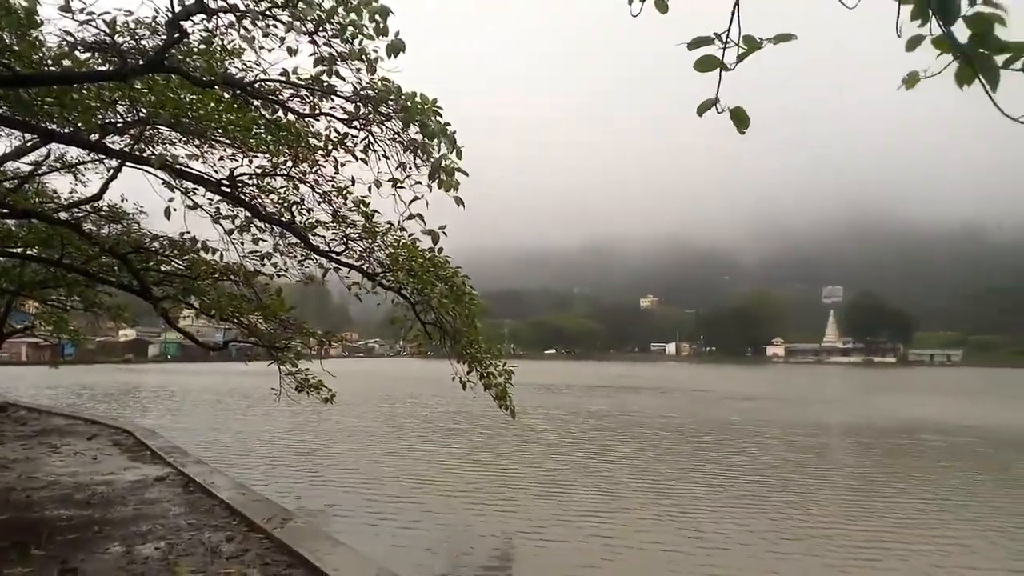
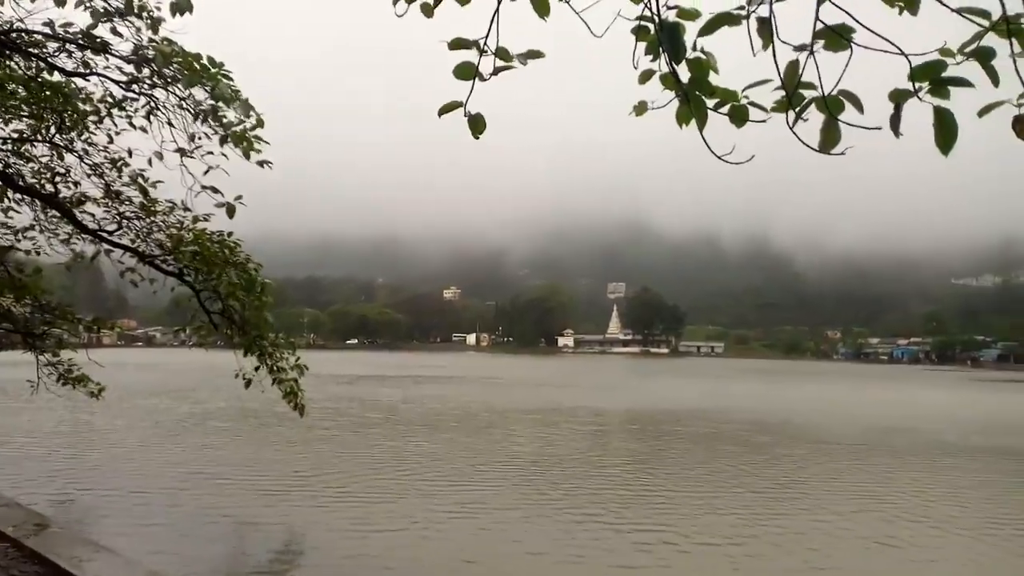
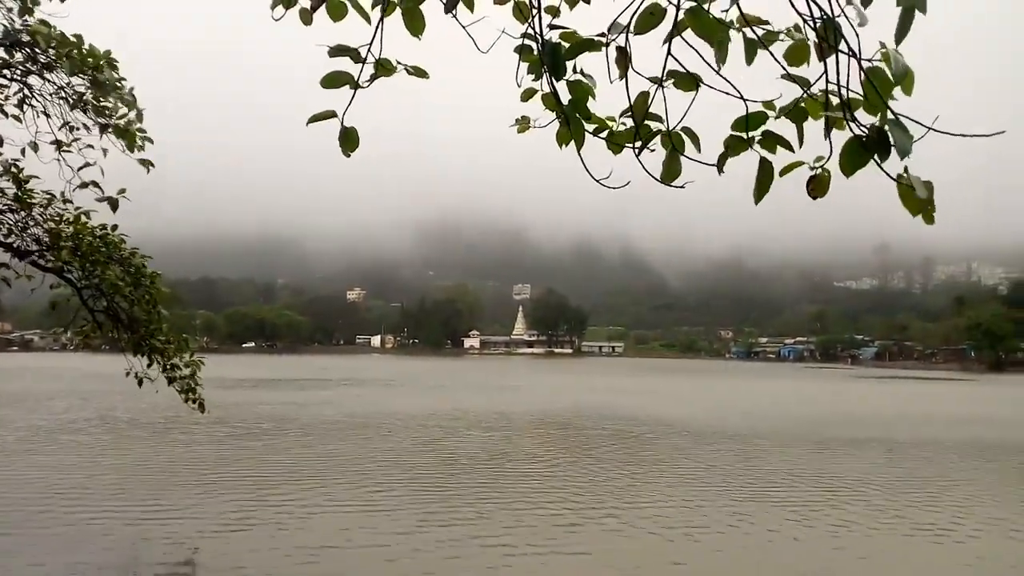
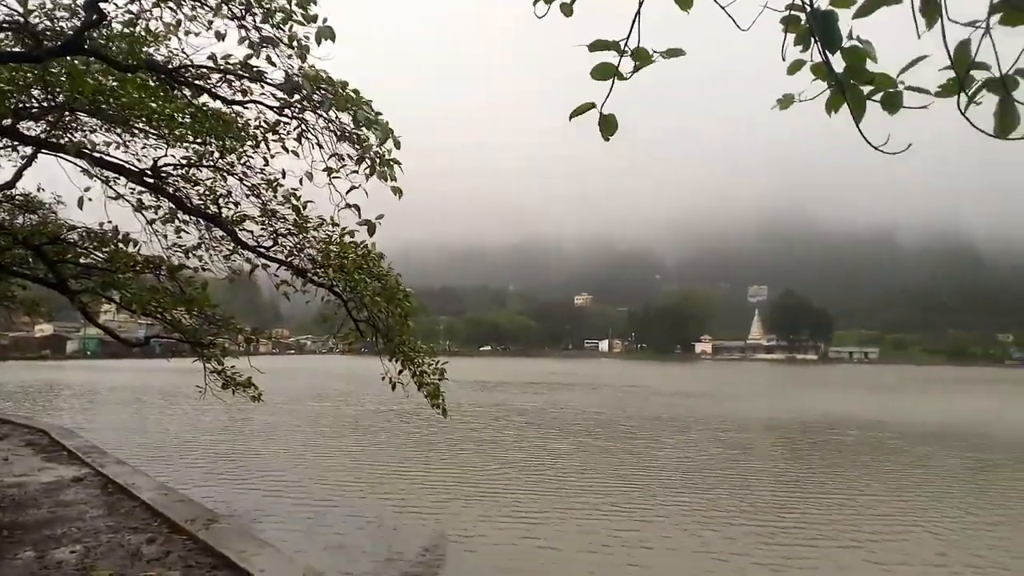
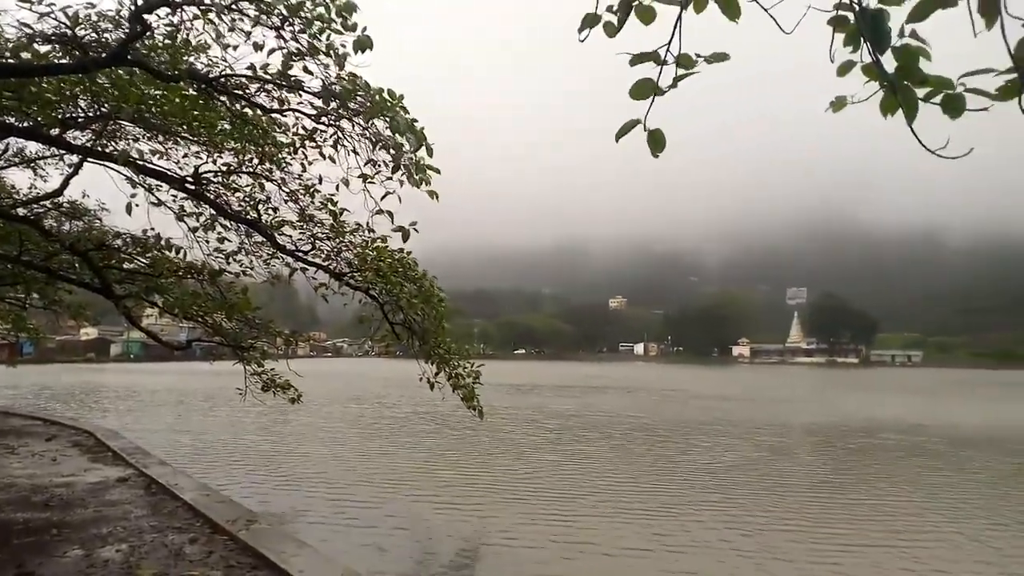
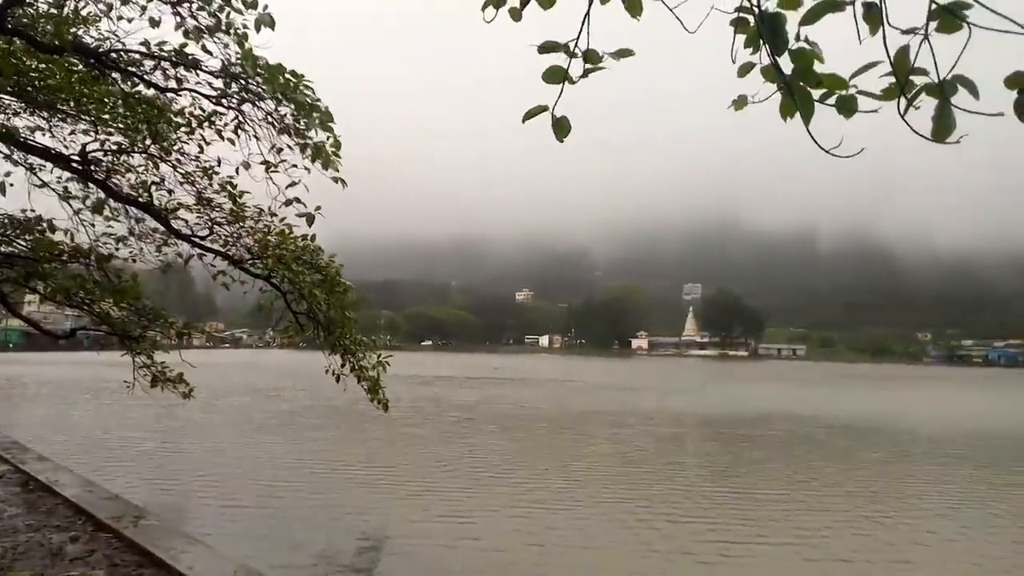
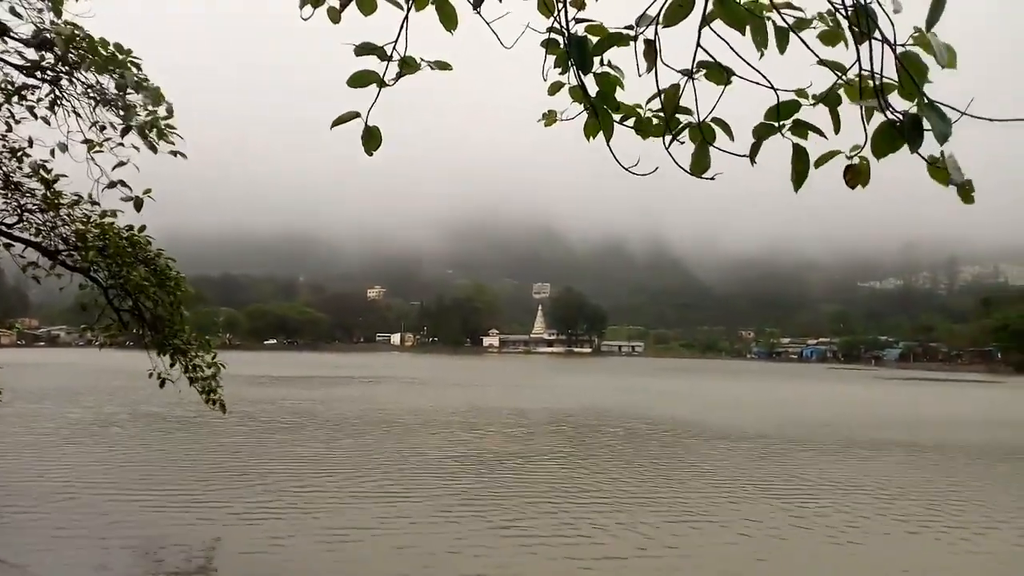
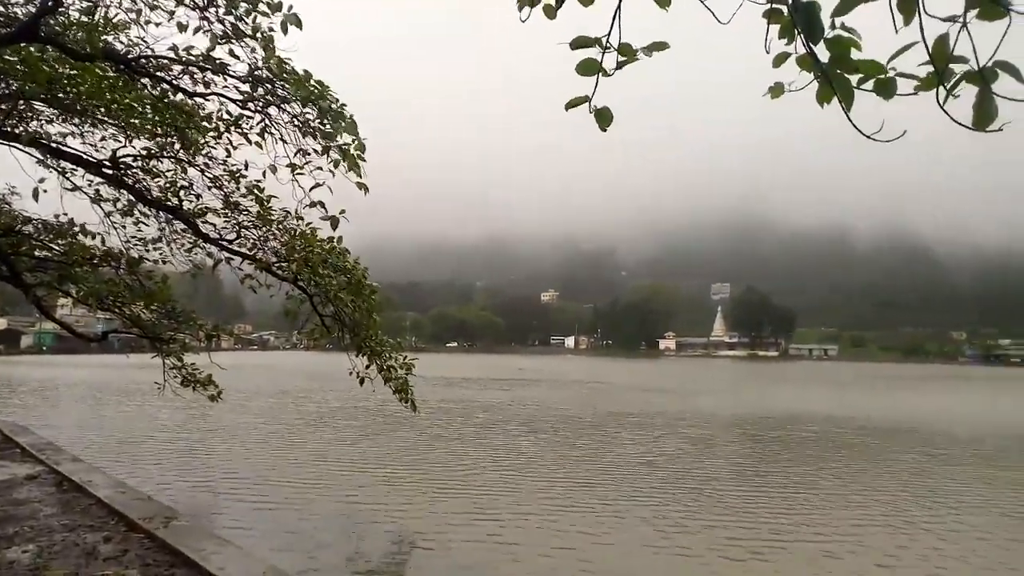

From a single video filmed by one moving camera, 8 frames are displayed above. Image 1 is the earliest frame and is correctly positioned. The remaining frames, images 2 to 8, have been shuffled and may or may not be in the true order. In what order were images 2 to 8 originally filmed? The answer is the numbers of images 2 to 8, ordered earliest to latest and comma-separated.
5, 4, 8, 6, 2, 7, 3
